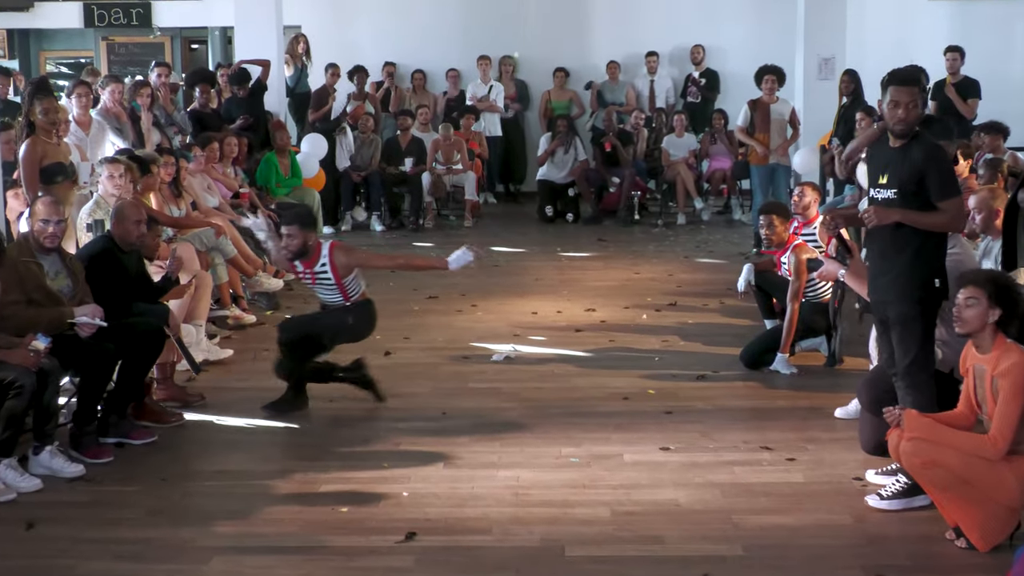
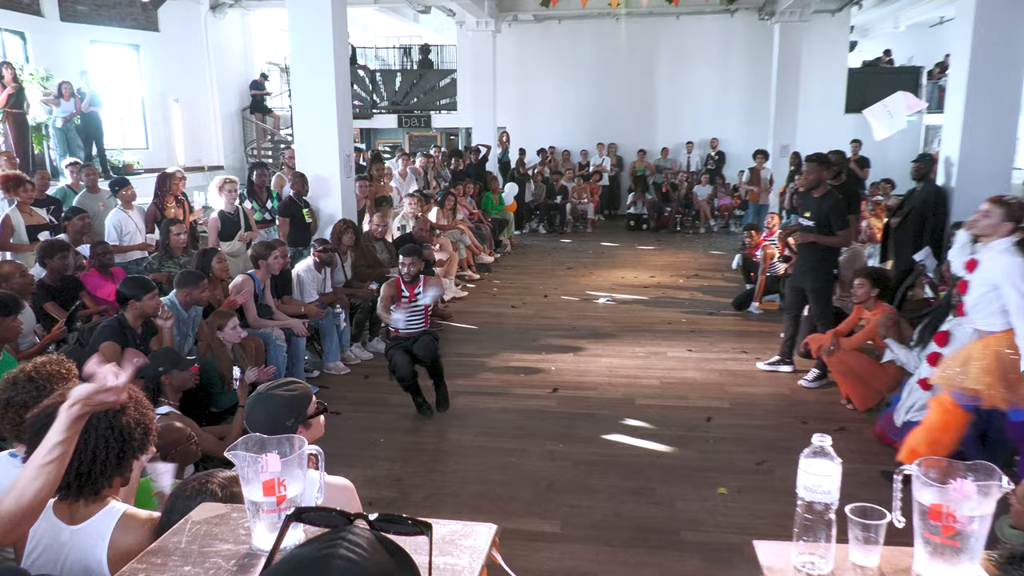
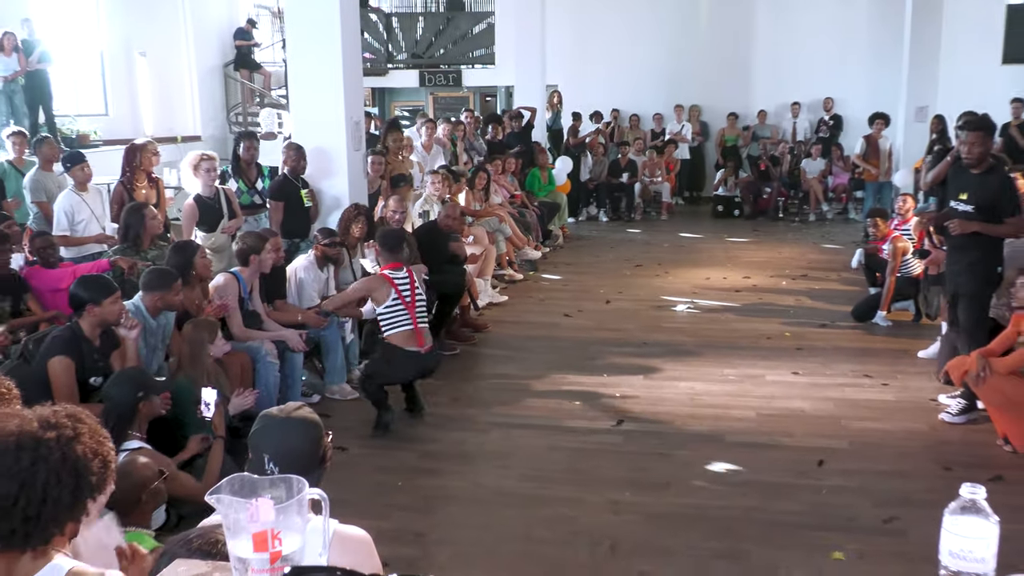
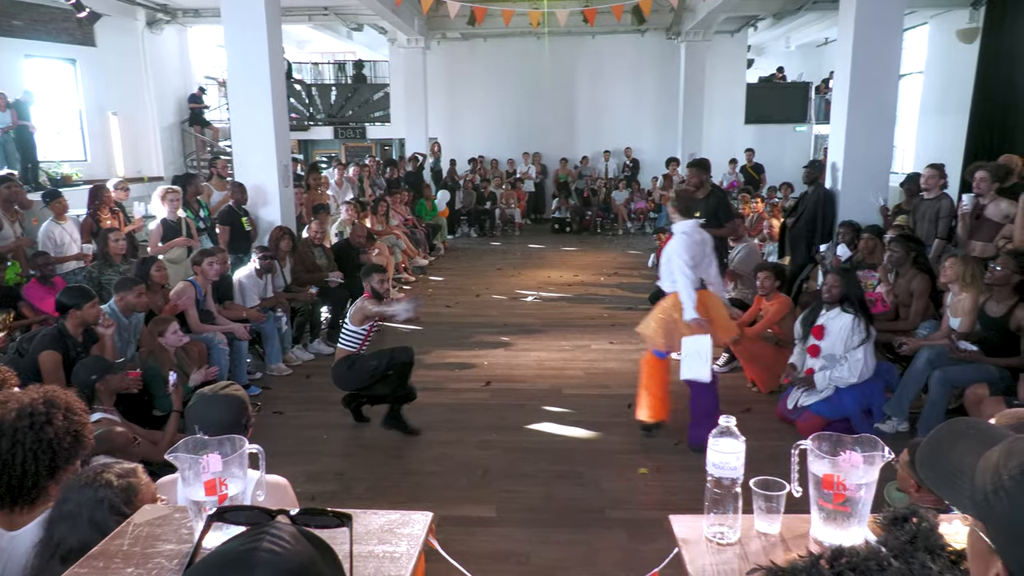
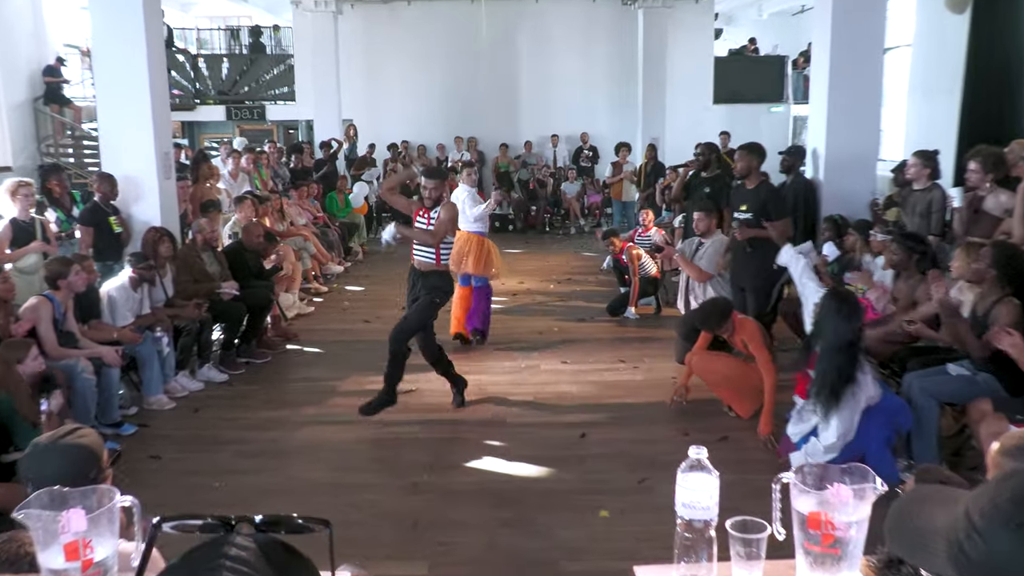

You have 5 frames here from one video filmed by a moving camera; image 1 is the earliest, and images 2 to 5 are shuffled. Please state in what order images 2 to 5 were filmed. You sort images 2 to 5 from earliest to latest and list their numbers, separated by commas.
3, 2, 4, 5
